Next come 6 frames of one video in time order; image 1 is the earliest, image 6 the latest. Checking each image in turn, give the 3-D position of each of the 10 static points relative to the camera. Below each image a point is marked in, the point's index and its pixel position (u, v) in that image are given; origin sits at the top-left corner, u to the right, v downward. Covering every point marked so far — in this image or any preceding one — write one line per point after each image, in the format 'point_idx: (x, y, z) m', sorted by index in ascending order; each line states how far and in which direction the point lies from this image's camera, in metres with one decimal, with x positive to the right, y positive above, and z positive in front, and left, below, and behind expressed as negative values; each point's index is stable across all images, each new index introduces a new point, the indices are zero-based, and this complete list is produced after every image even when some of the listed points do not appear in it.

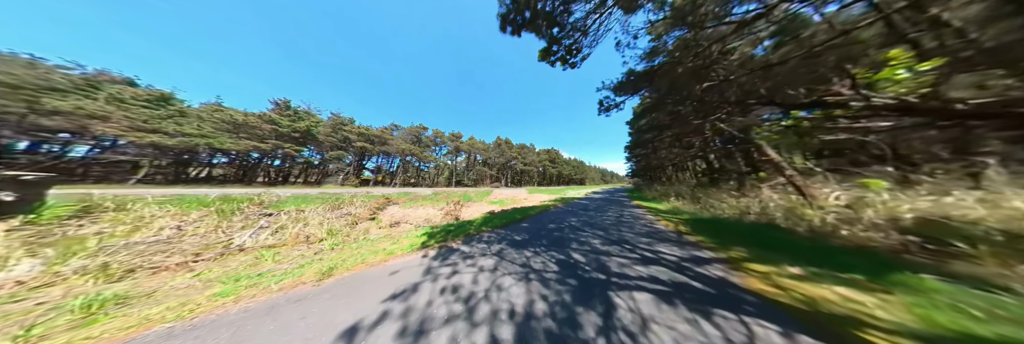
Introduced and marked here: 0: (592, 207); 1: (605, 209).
0: (+5.8, -2.7, +10.4) m
1: (+6.1, -2.6, +9.4) m
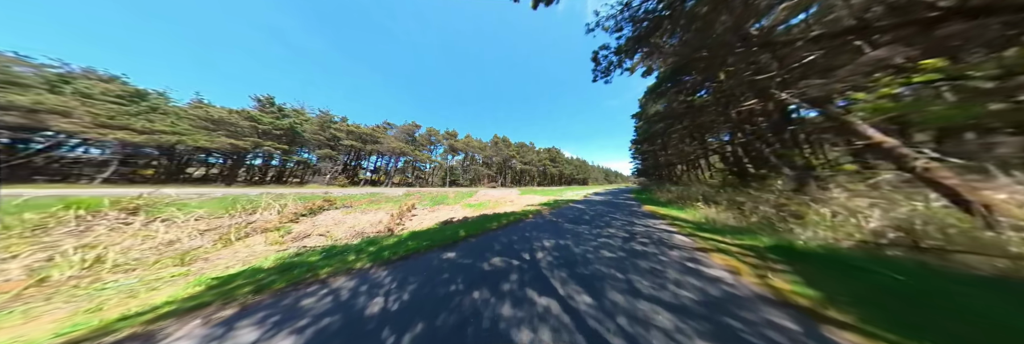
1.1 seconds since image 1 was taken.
0: (+4.1, -2.4, +7.8) m
1: (+4.3, -2.3, +6.8) m
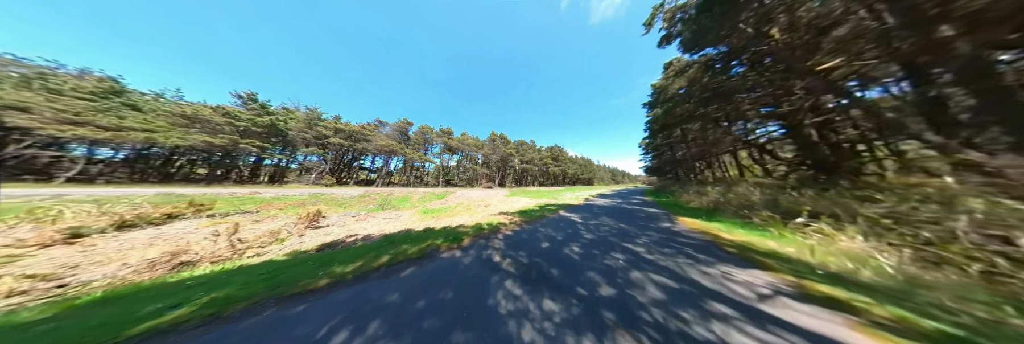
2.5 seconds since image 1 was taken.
0: (+2.0, -2.0, +4.5) m
1: (+2.2, -1.9, +3.5) m
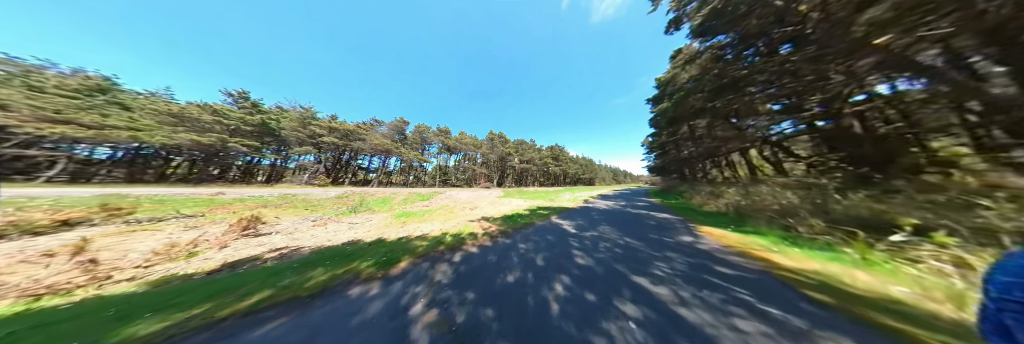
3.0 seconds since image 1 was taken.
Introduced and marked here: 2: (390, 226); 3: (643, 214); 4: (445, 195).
0: (+1.2, -1.9, +3.3) m
1: (+1.4, -1.8, +2.3) m
2: (-6.1, -2.7, +6.7) m
3: (+6.9, -2.2, +7.2) m
4: (-6.6, -2.3, +13.3) m
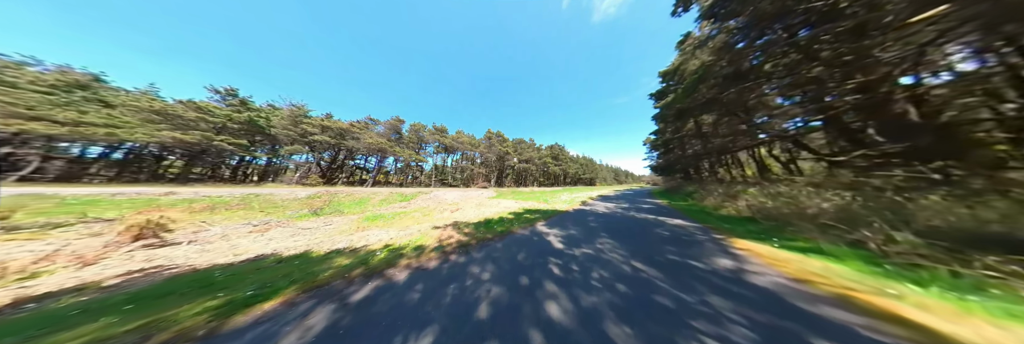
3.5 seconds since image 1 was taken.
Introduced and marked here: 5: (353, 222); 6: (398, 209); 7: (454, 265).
0: (+0.3, -1.7, +2.2) m
1: (+0.5, -1.6, +1.2) m
2: (-6.9, -2.5, +5.6) m
3: (+6.0, -2.0, +6.0) m
4: (-7.4, -2.1, +12.2) m
5: (-8.1, -2.6, +6.7) m
6: (-7.8, -2.5, +9.2) m
7: (-1.1, -1.8, +2.9) m
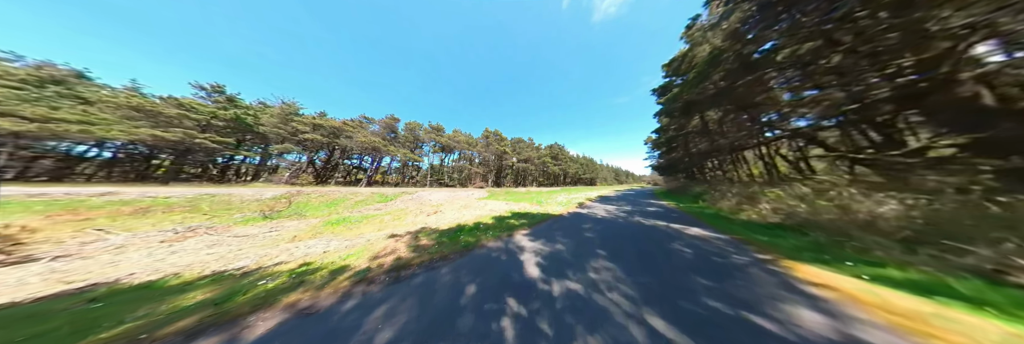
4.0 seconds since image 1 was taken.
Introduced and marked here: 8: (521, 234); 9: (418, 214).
0: (-0.5, -1.6, +1.1) m
1: (-0.3, -1.4, +0.2) m
2: (-7.7, -2.4, +4.6) m
3: (+5.3, -1.9, +5.0) m
4: (-8.1, -2.0, +11.2) m
5: (-8.9, -2.4, +5.7) m
6: (-8.6, -2.4, +8.2) m
7: (-1.9, -1.7, +1.9) m
8: (+0.4, -1.9, +4.3) m
9: (-5.2, -2.4, +7.6) m
